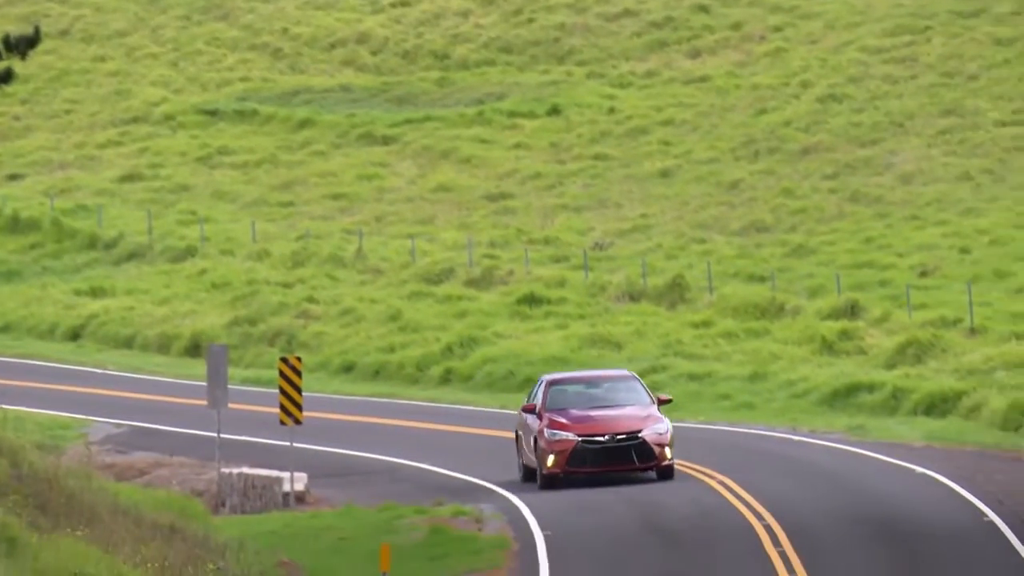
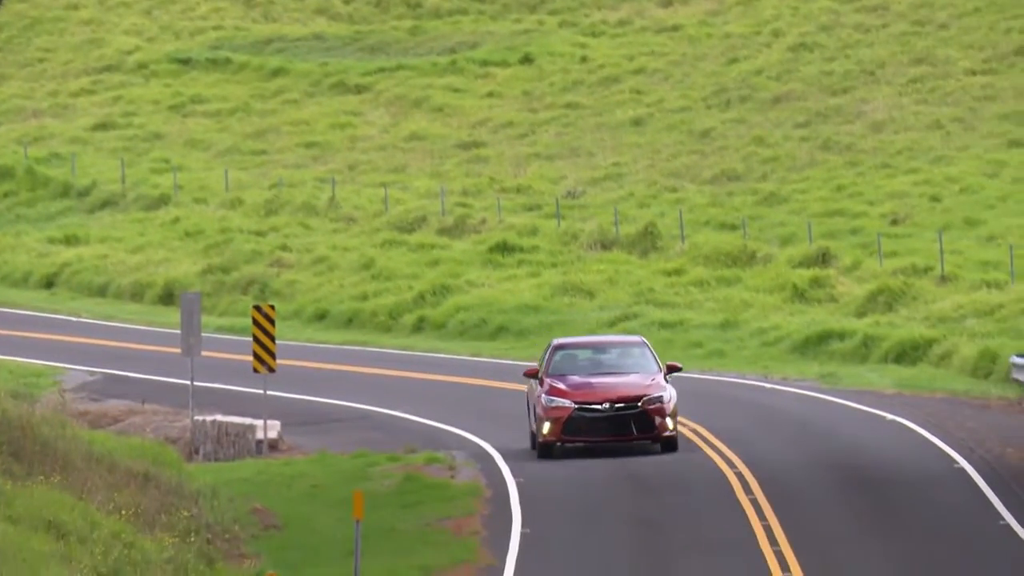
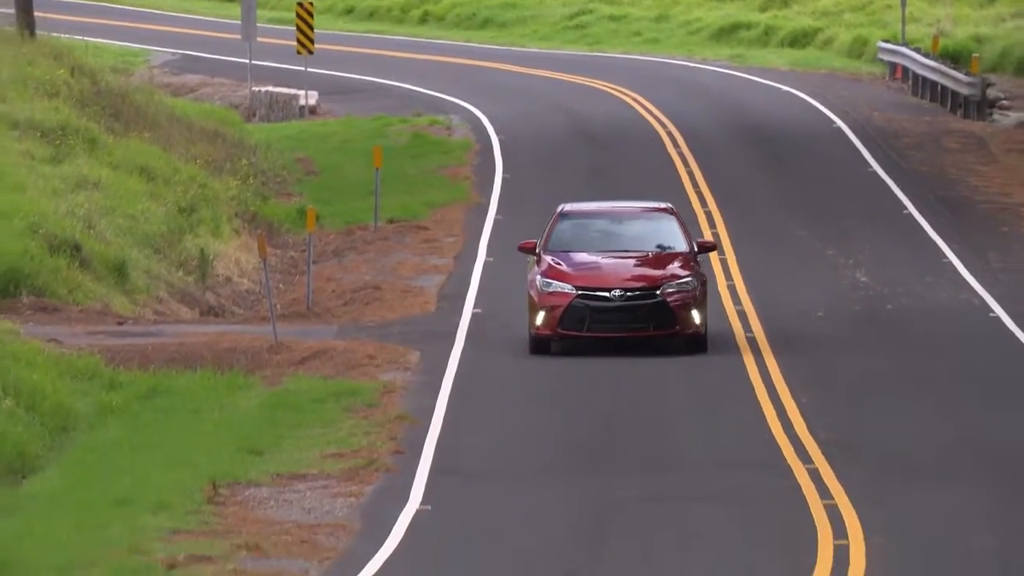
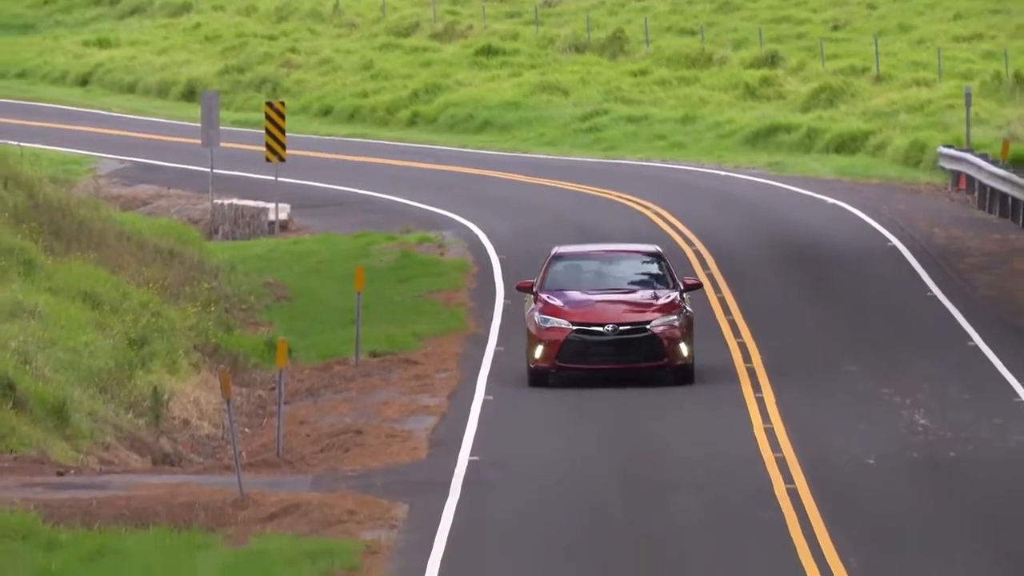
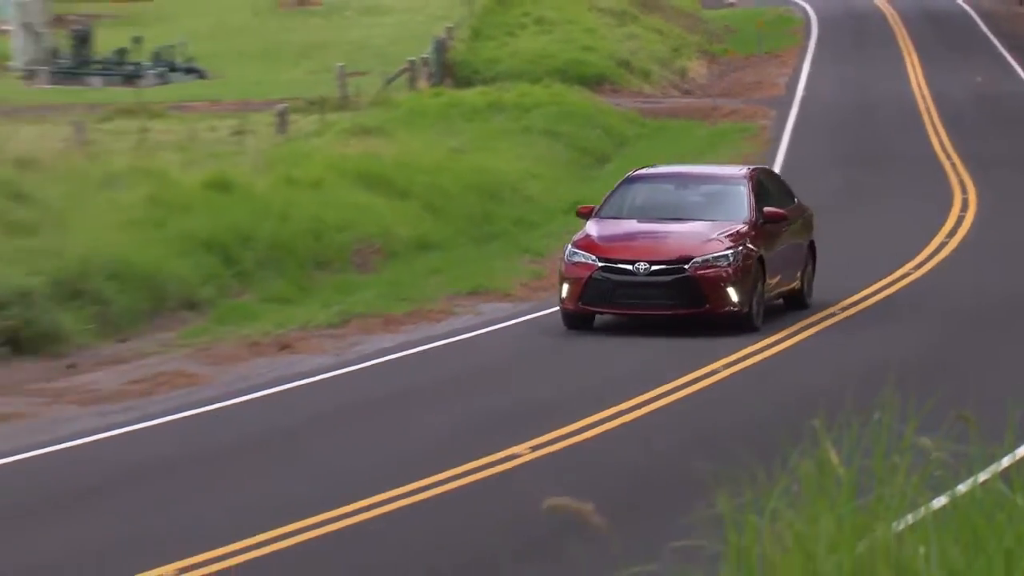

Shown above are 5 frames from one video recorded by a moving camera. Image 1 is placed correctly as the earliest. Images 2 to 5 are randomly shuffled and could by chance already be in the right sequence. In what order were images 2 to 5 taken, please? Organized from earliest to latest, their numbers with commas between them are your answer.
2, 4, 3, 5
